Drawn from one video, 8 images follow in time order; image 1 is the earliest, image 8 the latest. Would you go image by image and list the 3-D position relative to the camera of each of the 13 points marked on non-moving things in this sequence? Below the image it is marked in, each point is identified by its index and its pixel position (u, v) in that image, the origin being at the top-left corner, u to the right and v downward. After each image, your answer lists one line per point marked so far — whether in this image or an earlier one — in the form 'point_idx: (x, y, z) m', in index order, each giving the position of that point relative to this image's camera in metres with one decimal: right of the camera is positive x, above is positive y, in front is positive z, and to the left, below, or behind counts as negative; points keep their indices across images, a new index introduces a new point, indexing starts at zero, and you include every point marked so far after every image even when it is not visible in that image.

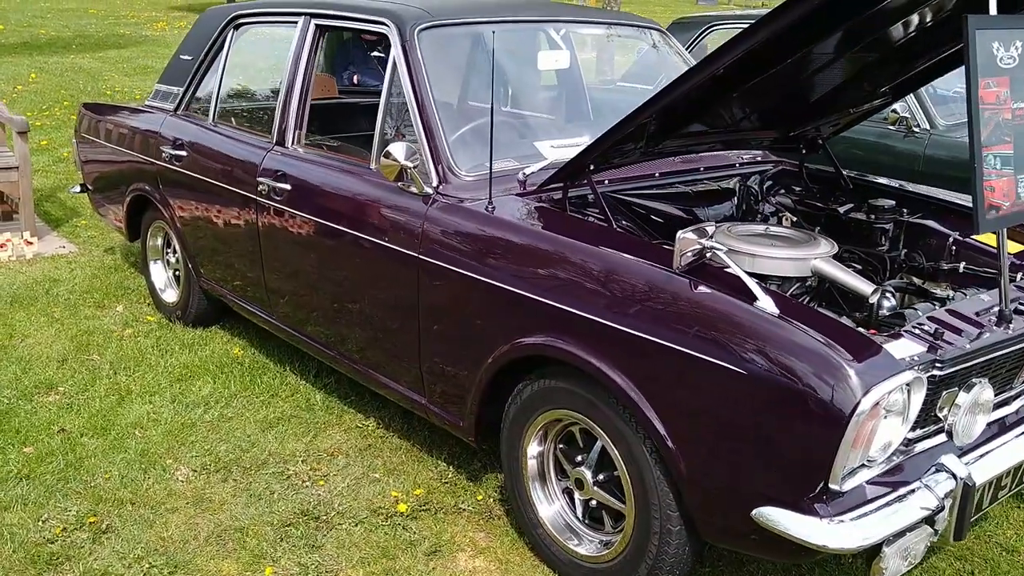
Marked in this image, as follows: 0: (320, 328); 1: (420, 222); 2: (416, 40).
0: (-0.8, -0.2, +3.9) m
1: (-0.3, +0.2, +3.1) m
2: (-0.3, +0.9, +3.3) m
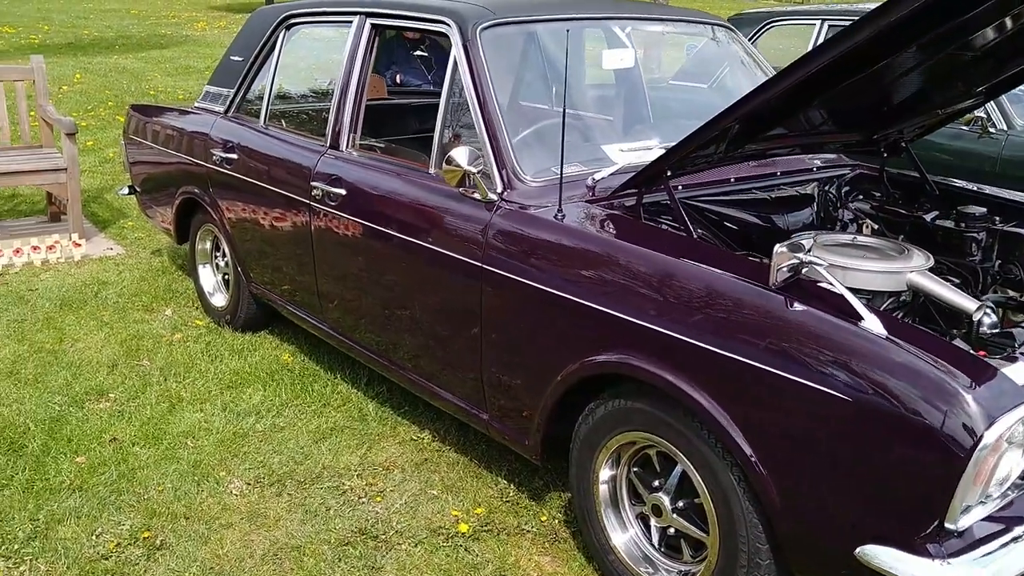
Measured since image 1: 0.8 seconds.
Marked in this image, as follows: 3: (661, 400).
0: (-0.6, -0.2, +3.8) m
1: (-0.1, +0.2, +3.0) m
2: (-0.1, +0.8, +3.2) m
3: (+0.4, -0.3, +2.5) m
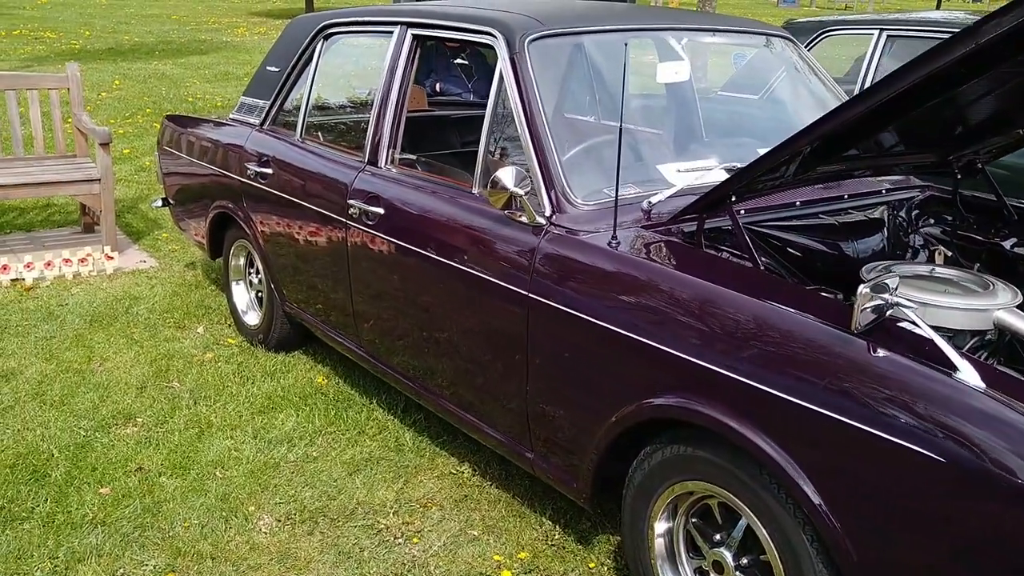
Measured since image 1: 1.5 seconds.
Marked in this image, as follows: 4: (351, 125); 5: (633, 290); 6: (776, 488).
0: (-0.4, -0.3, +3.6) m
1: (0.0, +0.1, +2.8) m
2: (+0.1, +0.7, +3.0) m
3: (+0.5, -0.4, +2.3) m
4: (-0.6, +0.6, +3.8) m
5: (+0.3, 0.0, +2.5) m
6: (+0.6, -0.5, +2.2) m
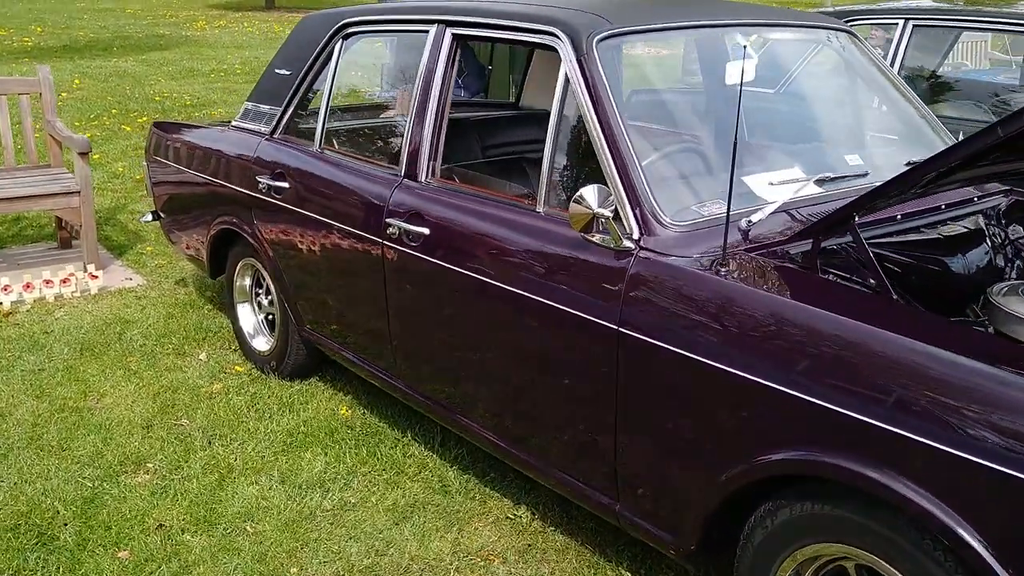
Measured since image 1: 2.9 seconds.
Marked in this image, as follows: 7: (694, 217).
0: (-0.2, -0.4, +3.3) m
1: (+0.2, 0.0, +2.5) m
2: (+0.2, +0.7, +2.7) m
3: (+0.7, -0.5, +2.0) m
4: (-0.5, +0.6, +3.4) m
5: (+0.5, -0.1, +2.2) m
6: (+0.9, -0.5, +1.9) m
7: (+0.5, +0.2, +2.5) m
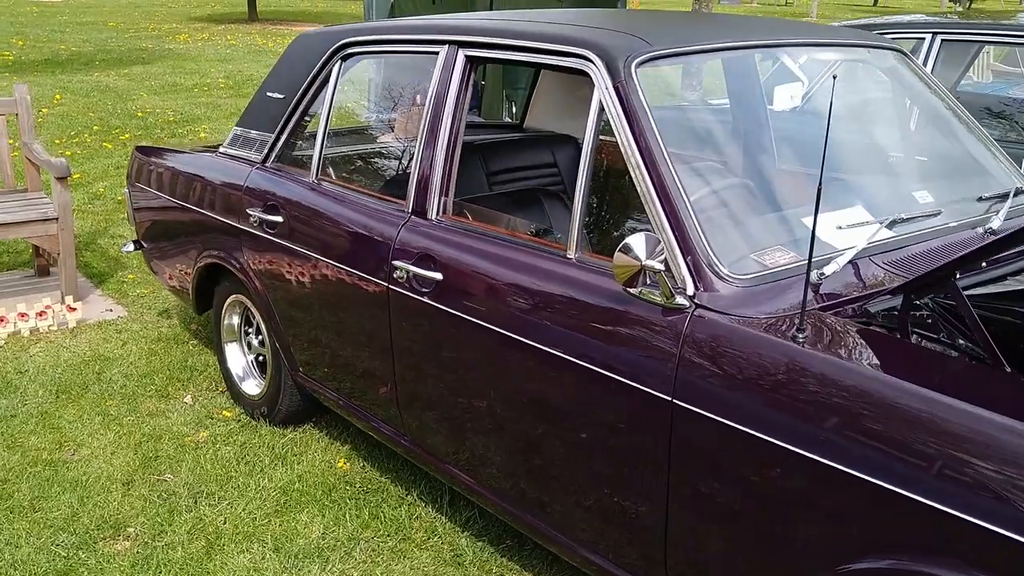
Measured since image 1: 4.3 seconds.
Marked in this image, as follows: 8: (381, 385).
0: (-0.2, -0.5, +3.0) m
1: (+0.3, -0.1, +2.2) m
2: (+0.3, +0.5, +2.4) m
3: (+0.8, -0.6, +1.7) m
4: (-0.4, +0.4, +3.2) m
5: (+0.6, -0.2, +1.9) m
6: (+0.9, -0.7, +1.6) m
7: (+0.5, 0.0, +2.2) m
8: (-0.4, -0.3, +3.2) m
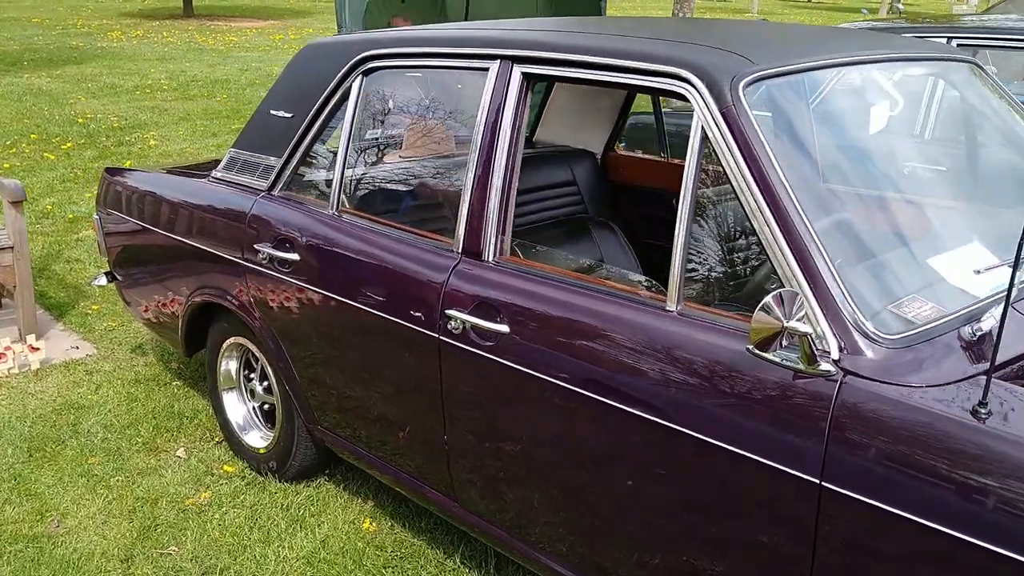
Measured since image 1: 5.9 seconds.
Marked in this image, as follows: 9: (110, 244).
0: (0.0, -0.6, +2.7) m
1: (+0.5, -0.2, +1.9) m
2: (+0.5, +0.4, +2.1) m
3: (+1.1, -0.7, +1.5) m
4: (-0.3, +0.3, +2.8) m
5: (+0.8, -0.3, +1.6) m
6: (+1.2, -0.8, +1.4) m
7: (+0.8, -0.1, +1.9) m
8: (-0.3, -0.5, +2.9) m
9: (-1.9, +0.2, +4.4) m
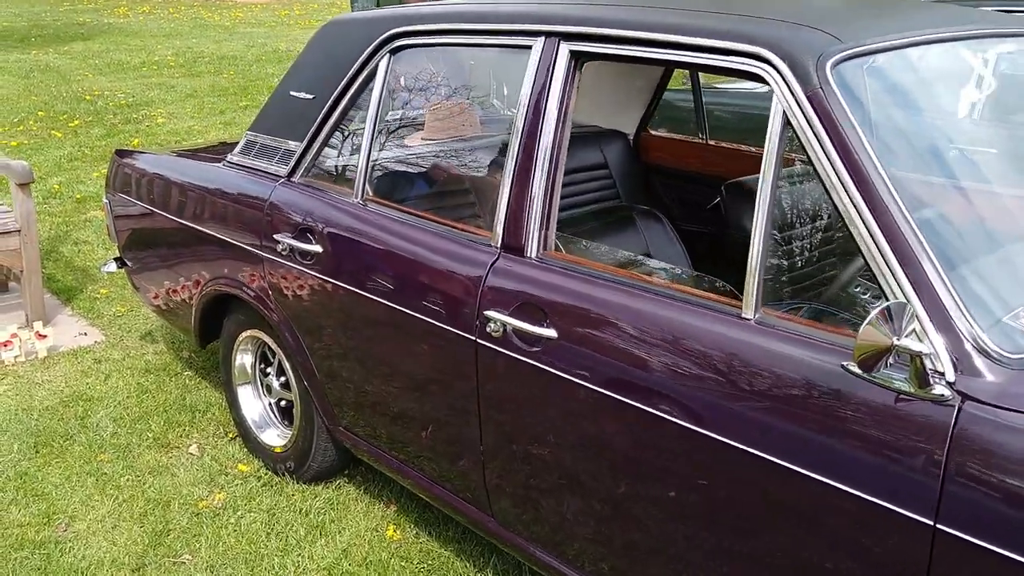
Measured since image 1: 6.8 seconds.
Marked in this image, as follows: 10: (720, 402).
0: (+0.1, -0.6, +2.5) m
1: (+0.6, -0.2, +1.7) m
2: (+0.6, +0.4, +1.9) m
3: (+1.2, -0.7, +1.3) m
4: (-0.2, +0.3, +2.6) m
5: (+0.9, -0.4, +1.5) m
6: (+1.3, -0.8, +1.2) m
7: (+0.9, -0.1, +1.7) m
8: (-0.2, -0.4, +2.7) m
9: (-1.7, +0.3, +4.2) m
10: (+0.5, -0.3, +1.9) m
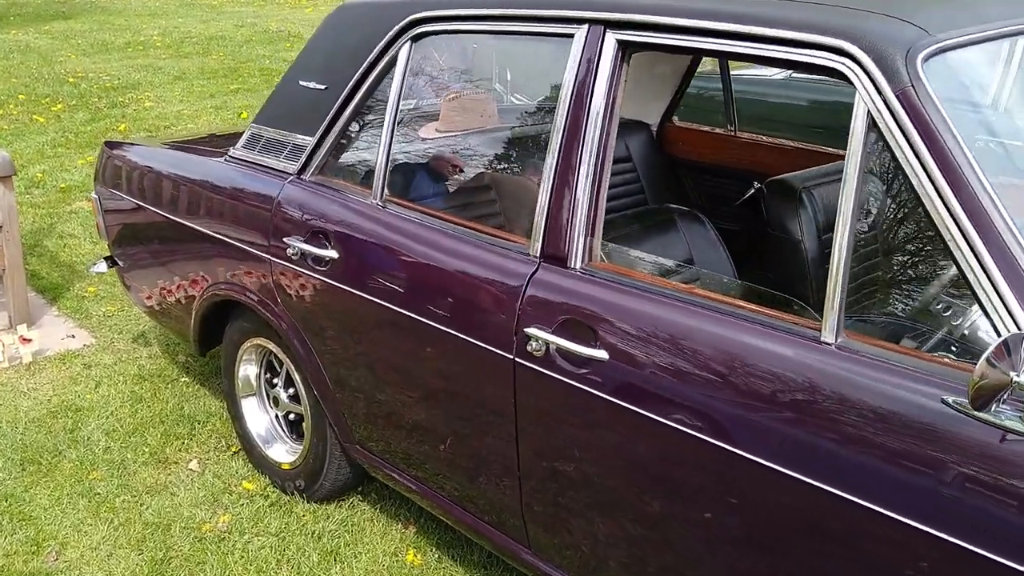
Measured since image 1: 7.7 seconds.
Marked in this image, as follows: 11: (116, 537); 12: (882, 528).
0: (+0.2, -0.7, +2.3) m
1: (+0.7, -0.3, +1.5) m
2: (+0.7, +0.4, +1.7) m
3: (+1.3, -0.8, +1.1) m
4: (-0.1, +0.3, +2.4) m
5: (+1.0, -0.4, +1.3) m
6: (+1.4, -0.9, +1.0) m
7: (+1.0, -0.1, +1.5) m
8: (-0.1, -0.5, +2.5) m
9: (-1.7, +0.3, +3.9) m
10: (+0.6, -0.3, +1.7) m
11: (-1.2, -0.7, +2.8) m
12: (+0.7, -0.4, +1.6) m
